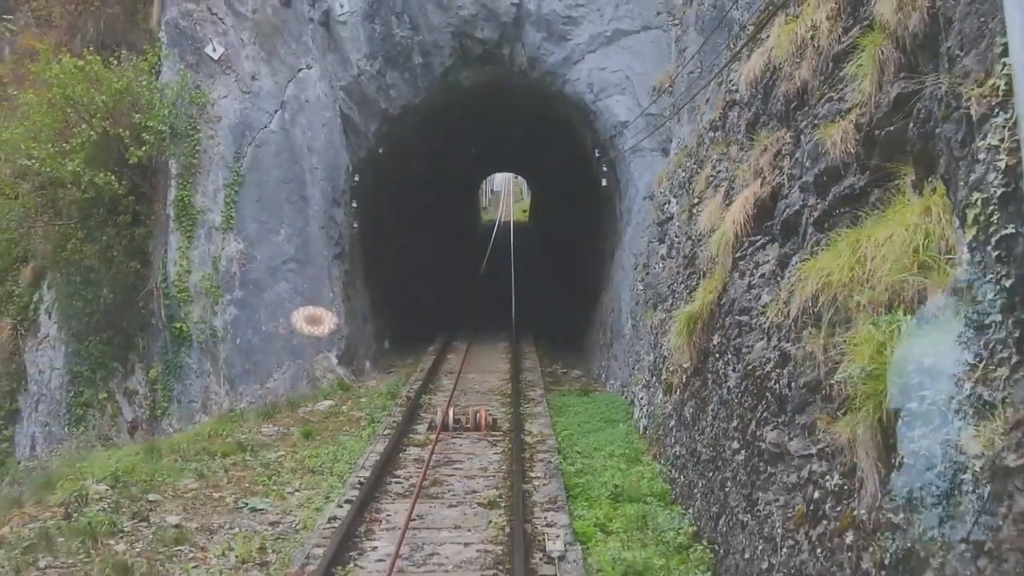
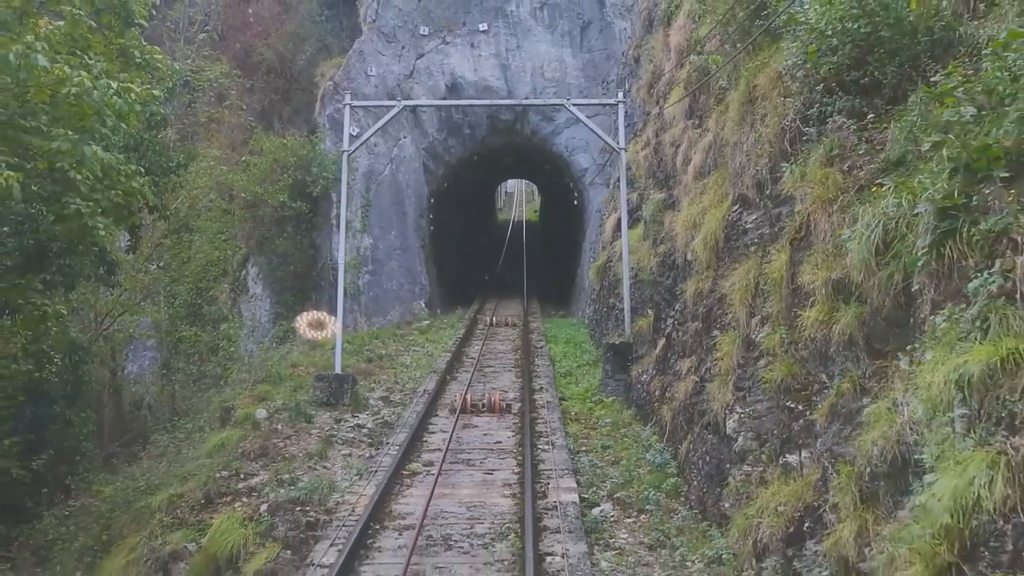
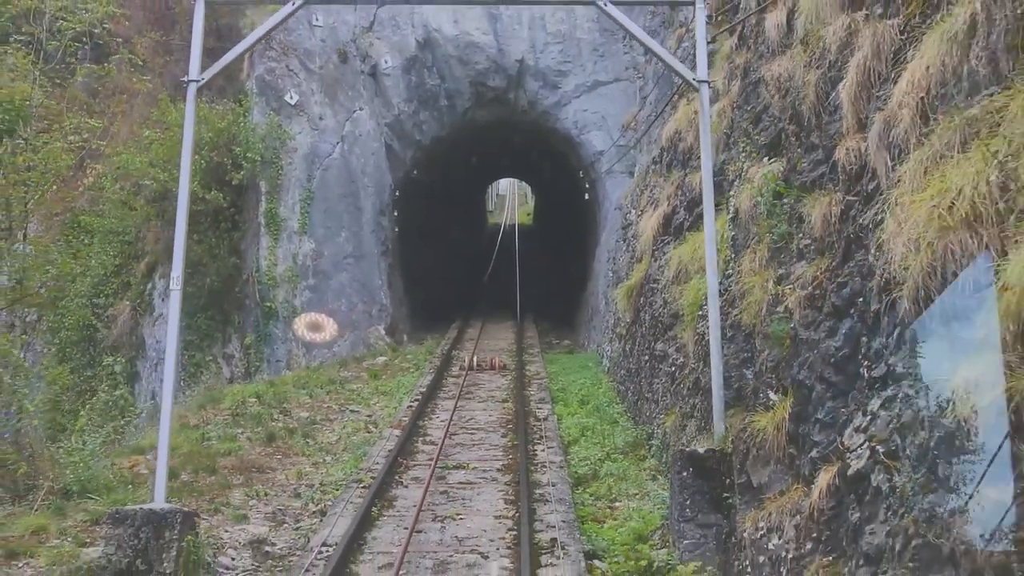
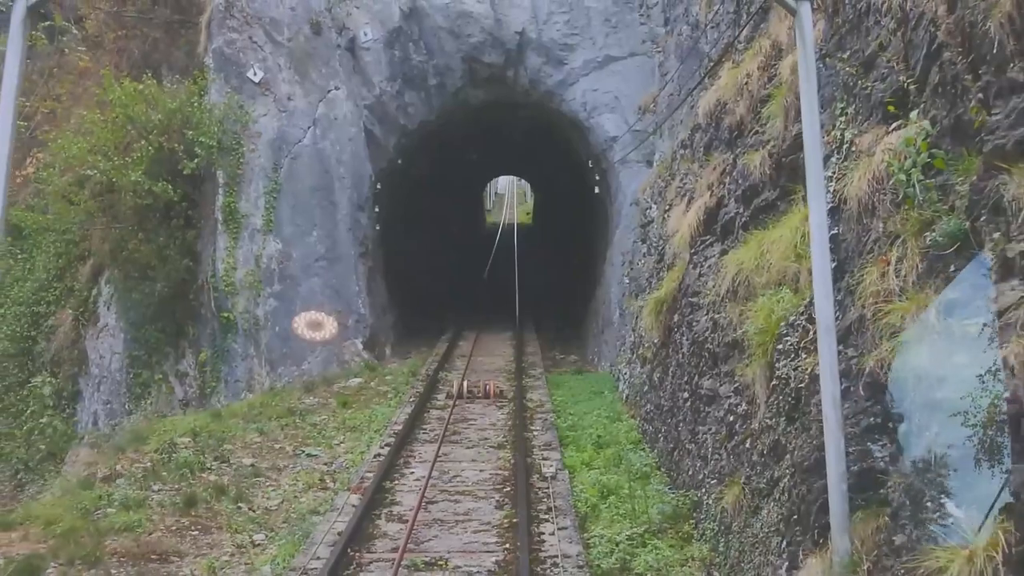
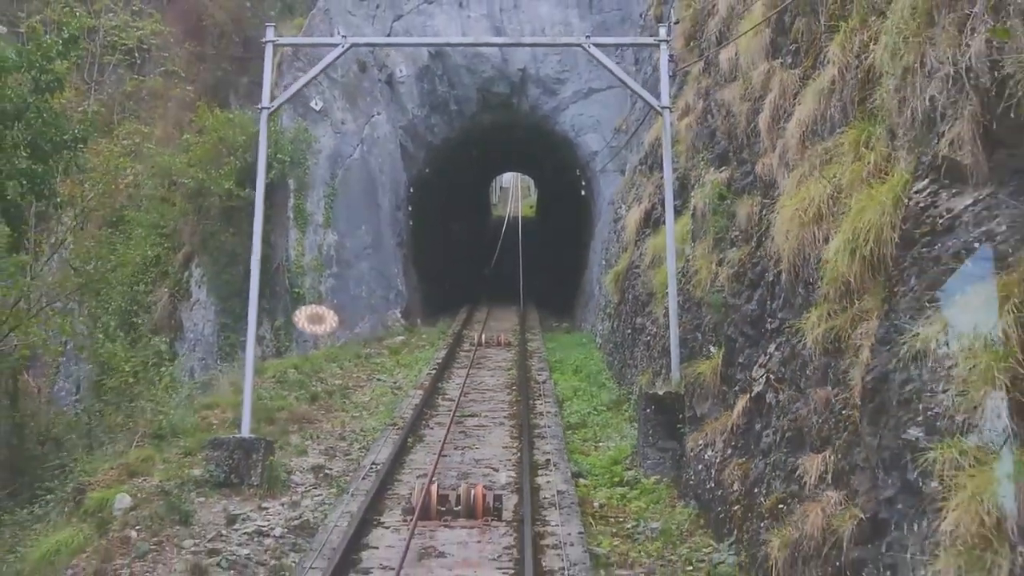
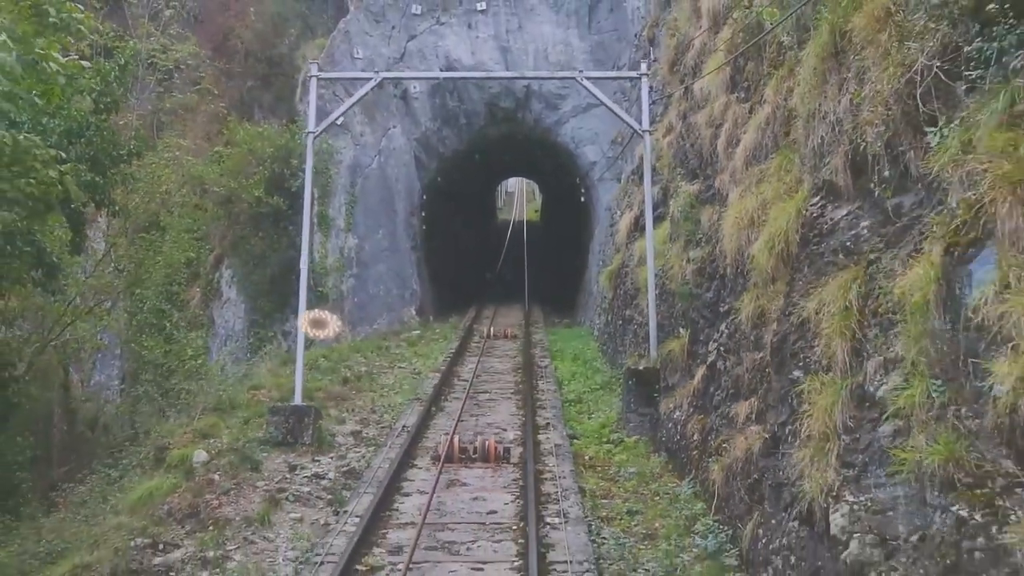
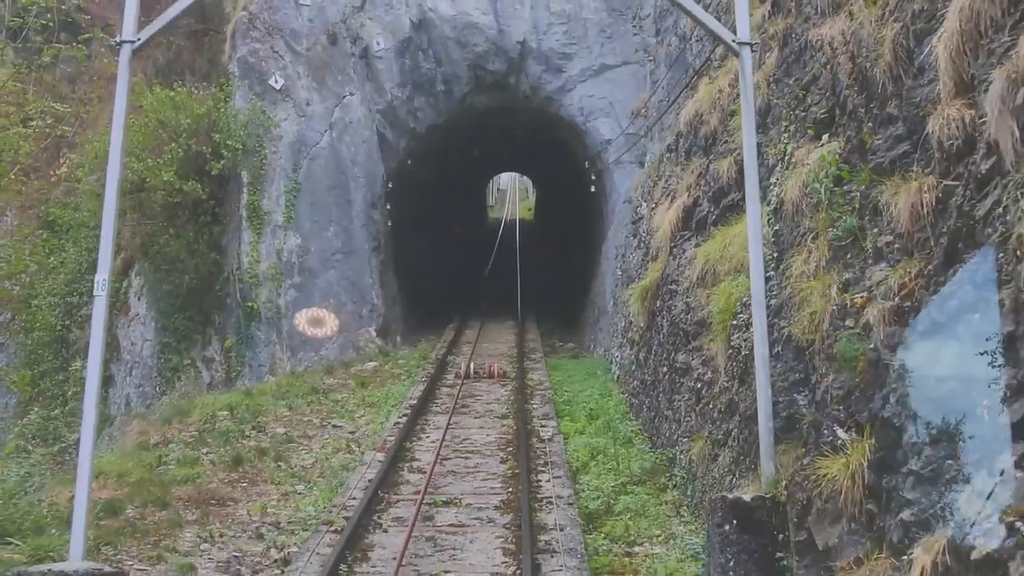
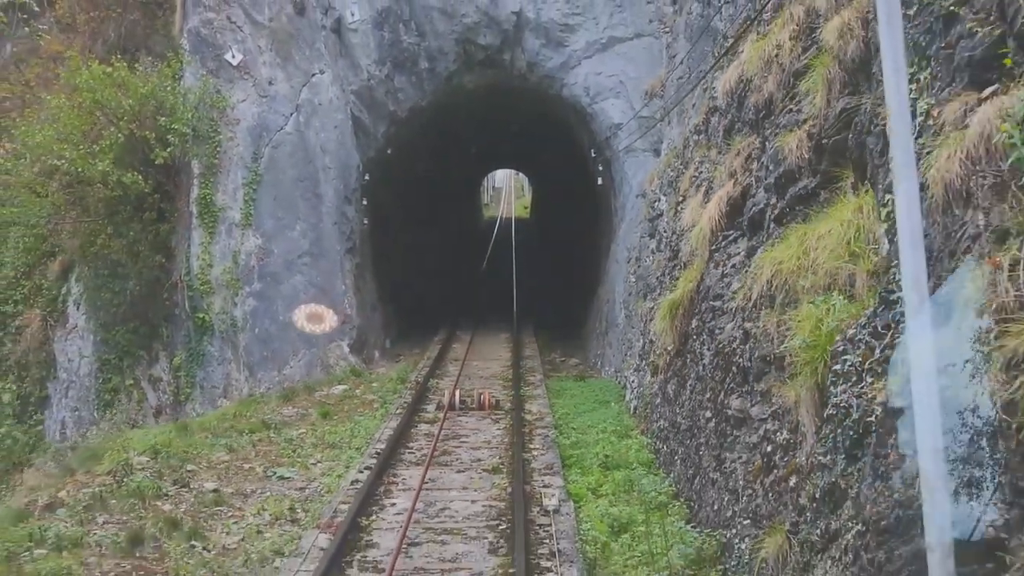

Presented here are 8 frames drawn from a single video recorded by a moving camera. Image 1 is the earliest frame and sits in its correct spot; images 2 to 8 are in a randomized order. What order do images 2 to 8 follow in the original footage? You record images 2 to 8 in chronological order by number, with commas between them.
8, 4, 7, 3, 5, 6, 2
